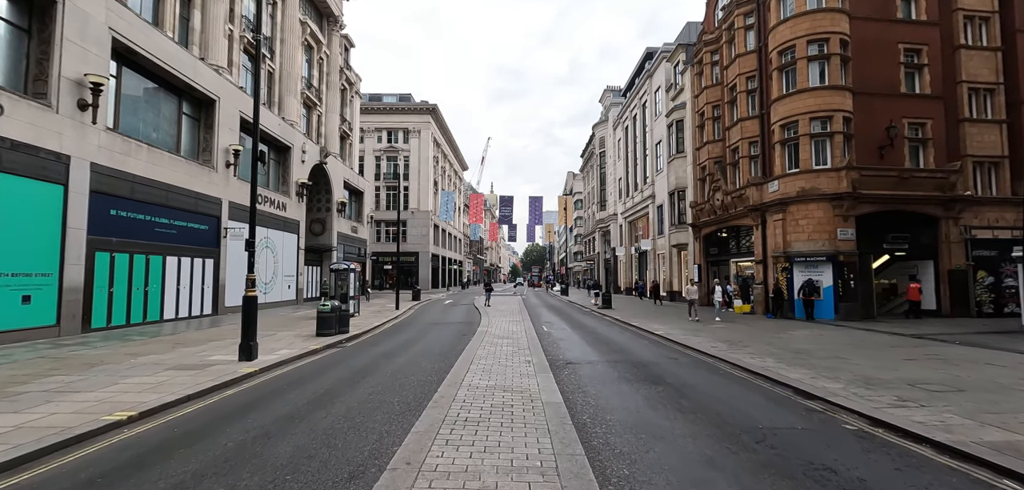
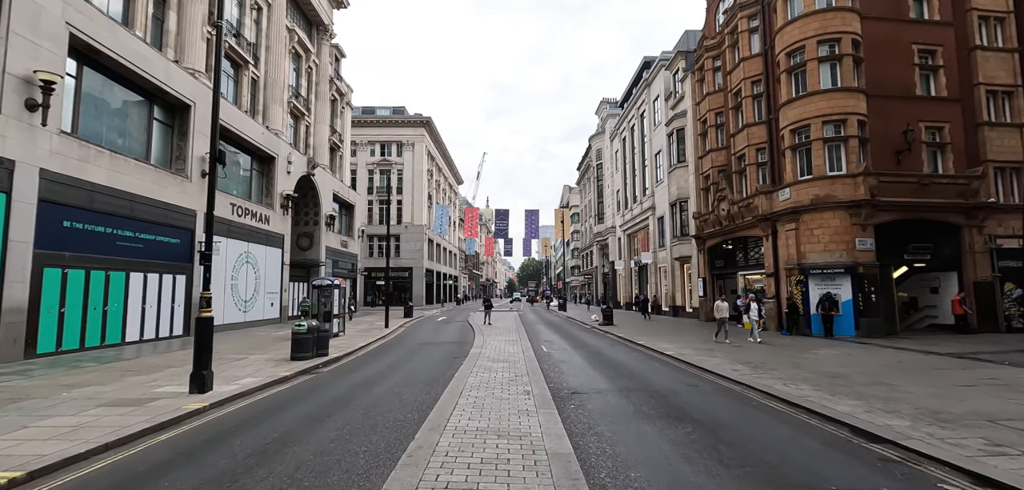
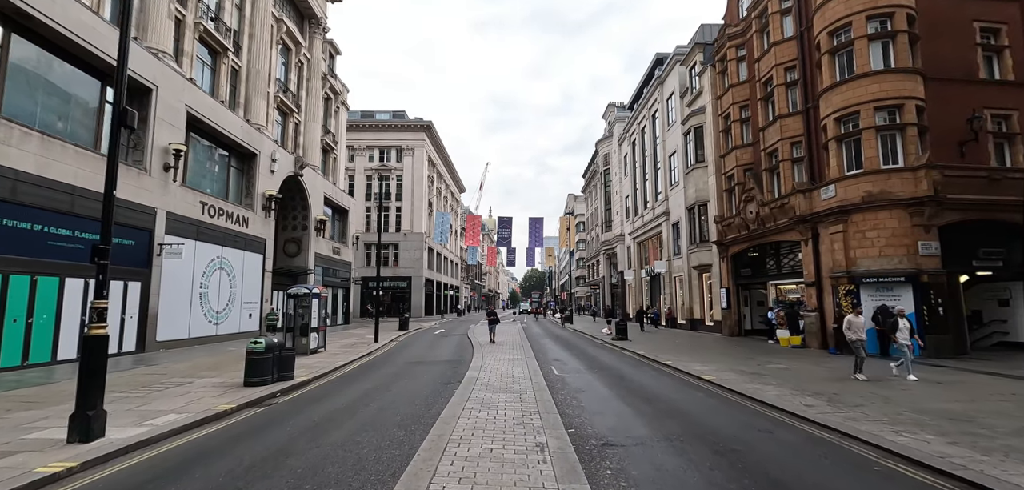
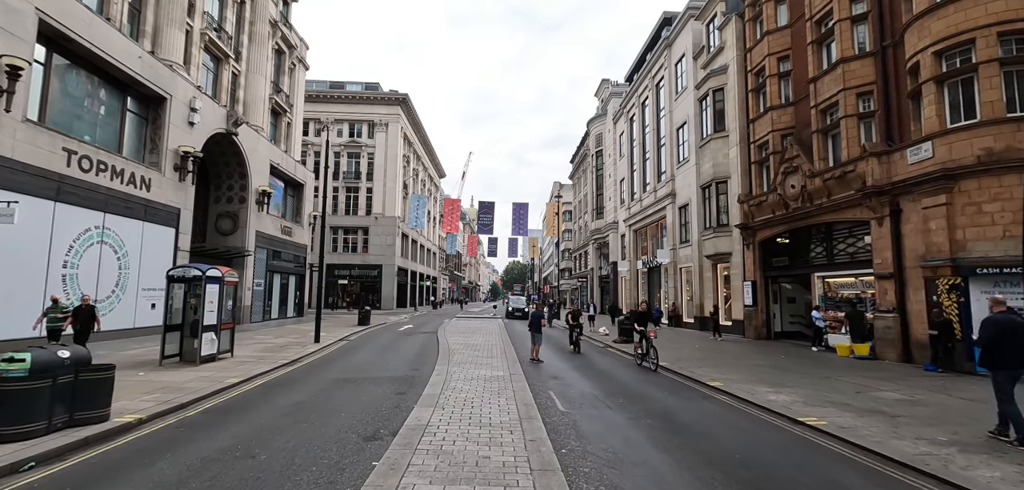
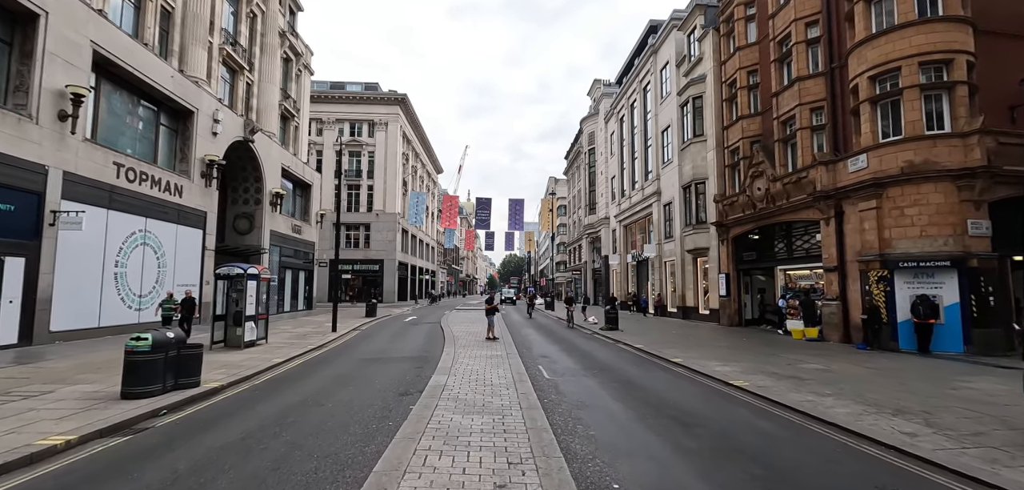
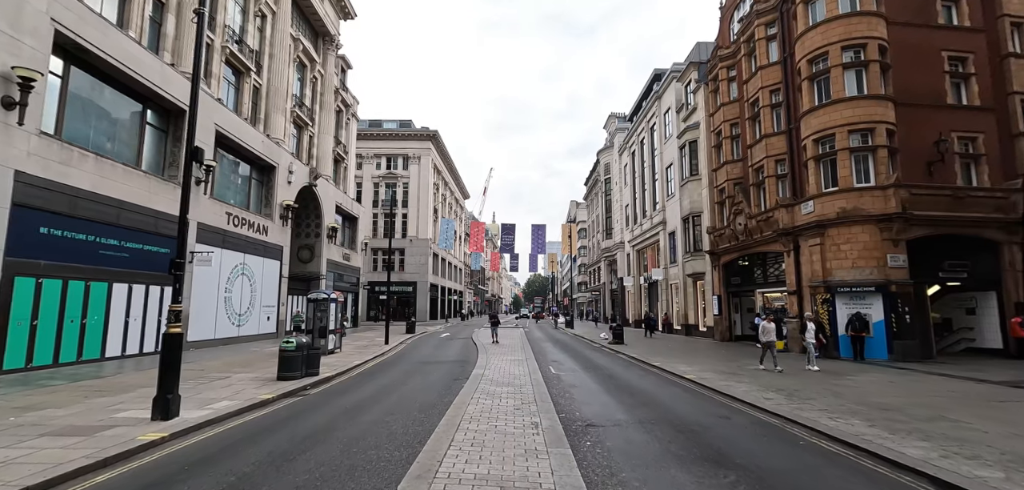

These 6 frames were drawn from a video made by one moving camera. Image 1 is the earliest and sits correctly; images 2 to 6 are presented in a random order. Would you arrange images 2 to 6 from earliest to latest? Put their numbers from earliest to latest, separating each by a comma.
2, 6, 3, 5, 4
